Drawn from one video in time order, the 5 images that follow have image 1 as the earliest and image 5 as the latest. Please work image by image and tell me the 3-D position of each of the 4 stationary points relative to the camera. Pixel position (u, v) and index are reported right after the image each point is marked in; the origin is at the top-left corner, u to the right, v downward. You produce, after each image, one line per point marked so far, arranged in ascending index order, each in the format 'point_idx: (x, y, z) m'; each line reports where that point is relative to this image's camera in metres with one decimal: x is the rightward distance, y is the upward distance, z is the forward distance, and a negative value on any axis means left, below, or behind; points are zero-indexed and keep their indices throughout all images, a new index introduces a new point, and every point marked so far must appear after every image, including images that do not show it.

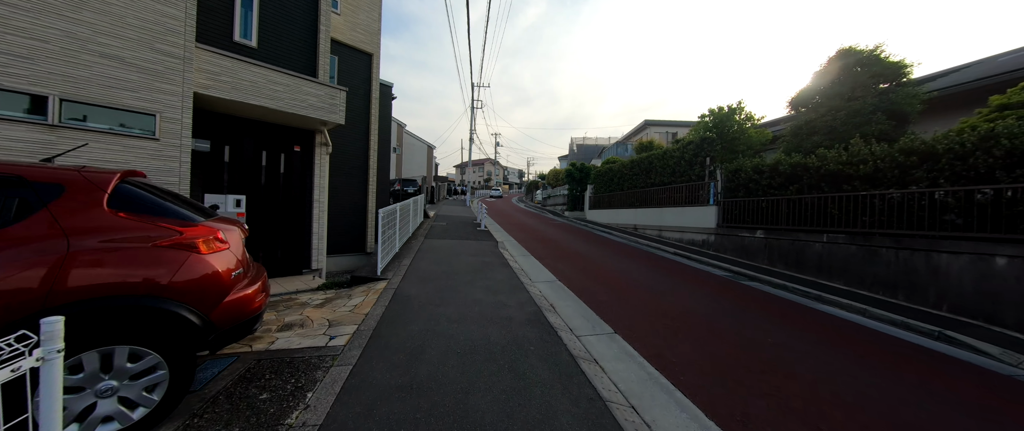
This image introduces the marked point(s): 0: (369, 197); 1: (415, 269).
0: (-4.0, +0.5, +8.8) m
1: (-1.8, -1.0, +5.8) m
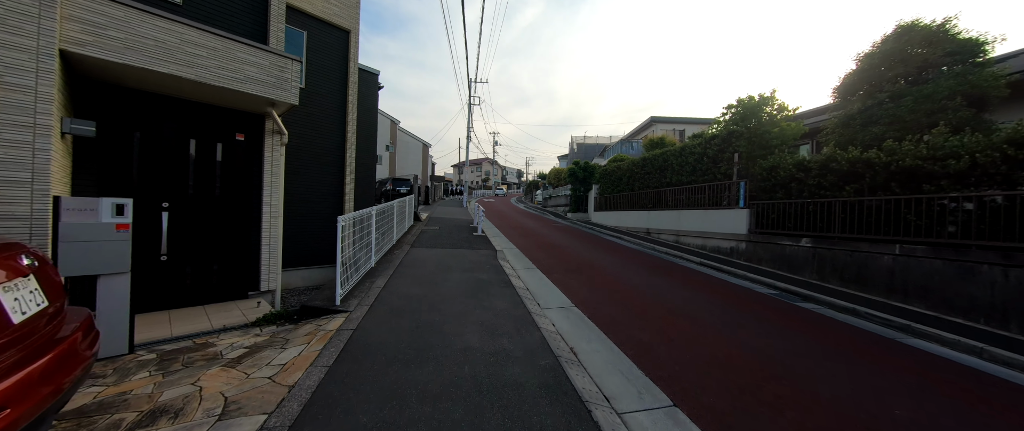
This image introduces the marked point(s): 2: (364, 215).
0: (-4.0, +0.4, +7.5) m
1: (-1.8, -1.1, +4.4) m
2: (-2.9, 0.0, +6.0) m
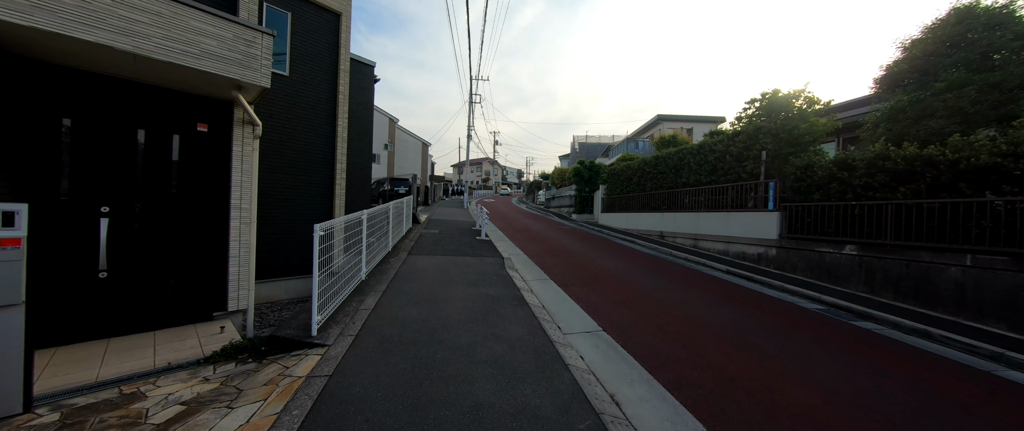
0: (-3.8, +0.3, +6.7) m
1: (-1.6, -1.2, +3.7) m
2: (-2.7, -0.1, +5.3) m
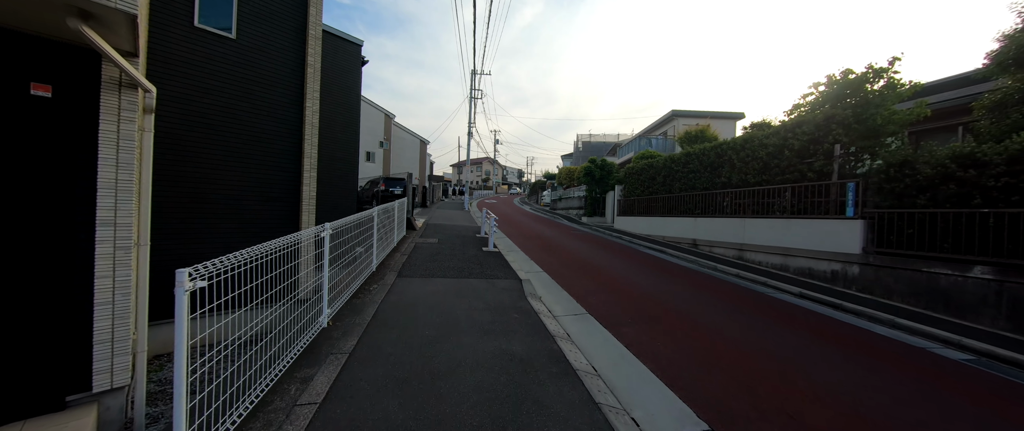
0: (-3.5, +0.2, +5.1) m
1: (-1.2, -1.3, +2.1) m
2: (-2.3, -0.2, +3.7) m
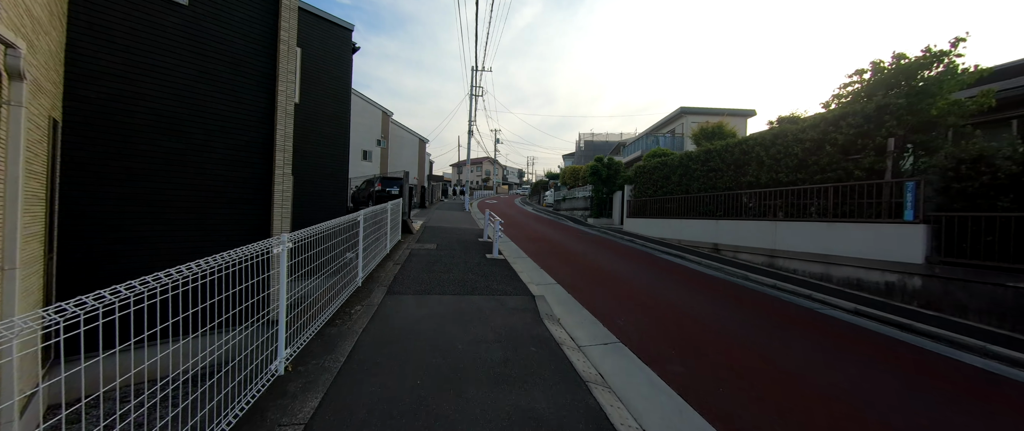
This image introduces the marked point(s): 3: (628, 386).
0: (-3.3, +0.1, +4.3) m
1: (-1.1, -1.4, +1.3) m
2: (-2.1, -0.3, +2.8) m
3: (+1.1, -1.6, +2.8) m
